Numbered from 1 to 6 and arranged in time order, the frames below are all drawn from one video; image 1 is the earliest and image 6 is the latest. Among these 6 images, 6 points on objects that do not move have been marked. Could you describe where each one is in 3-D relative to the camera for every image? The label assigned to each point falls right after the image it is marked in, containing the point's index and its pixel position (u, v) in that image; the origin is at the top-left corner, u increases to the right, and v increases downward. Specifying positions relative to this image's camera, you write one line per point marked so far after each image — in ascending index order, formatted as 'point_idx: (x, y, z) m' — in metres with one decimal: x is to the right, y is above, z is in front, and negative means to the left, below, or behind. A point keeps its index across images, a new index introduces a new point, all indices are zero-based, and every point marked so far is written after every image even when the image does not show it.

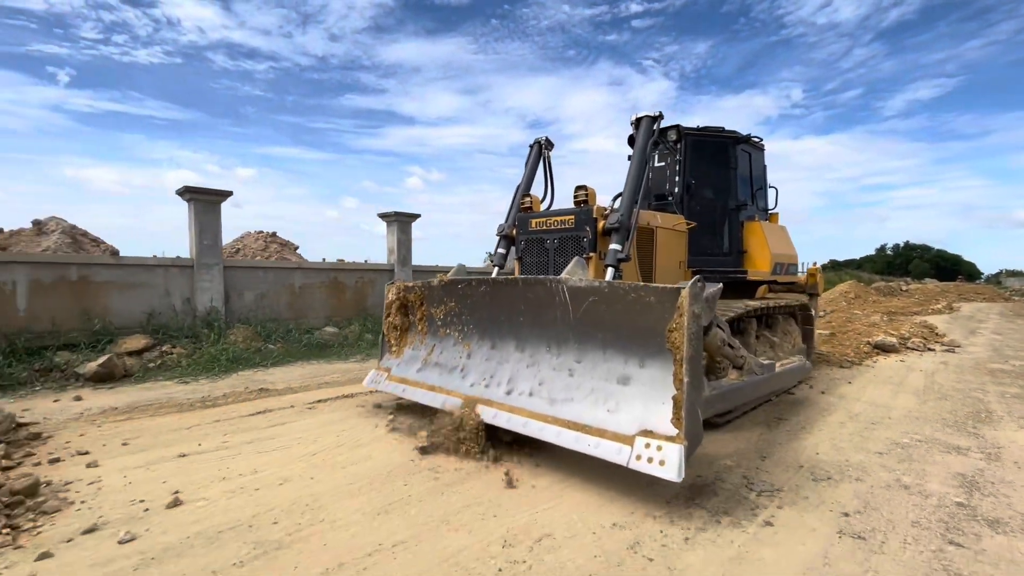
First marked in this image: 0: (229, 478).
0: (-2.0, -1.4, +3.5) m
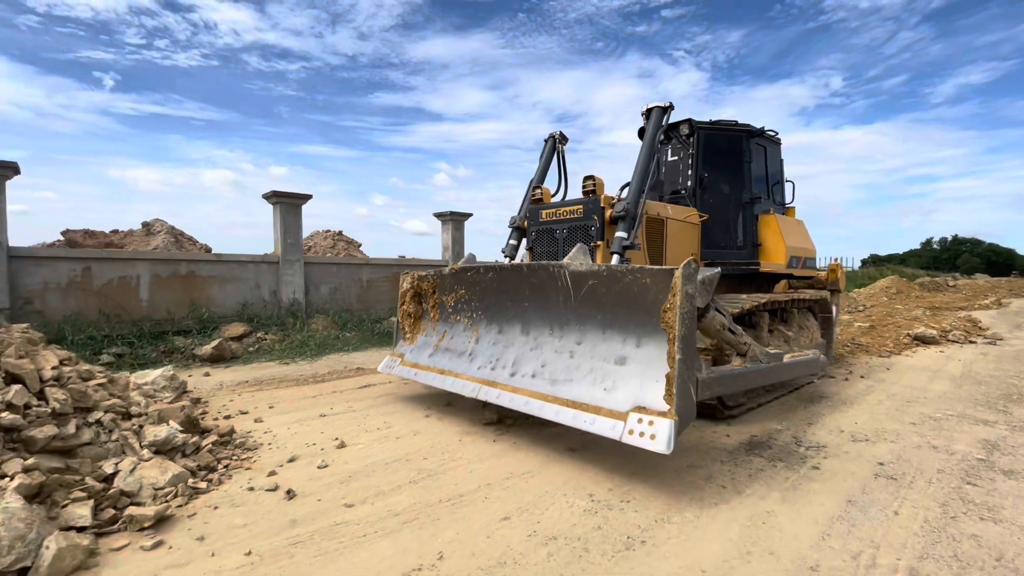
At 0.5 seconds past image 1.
0: (-1.3, -1.3, +4.3) m
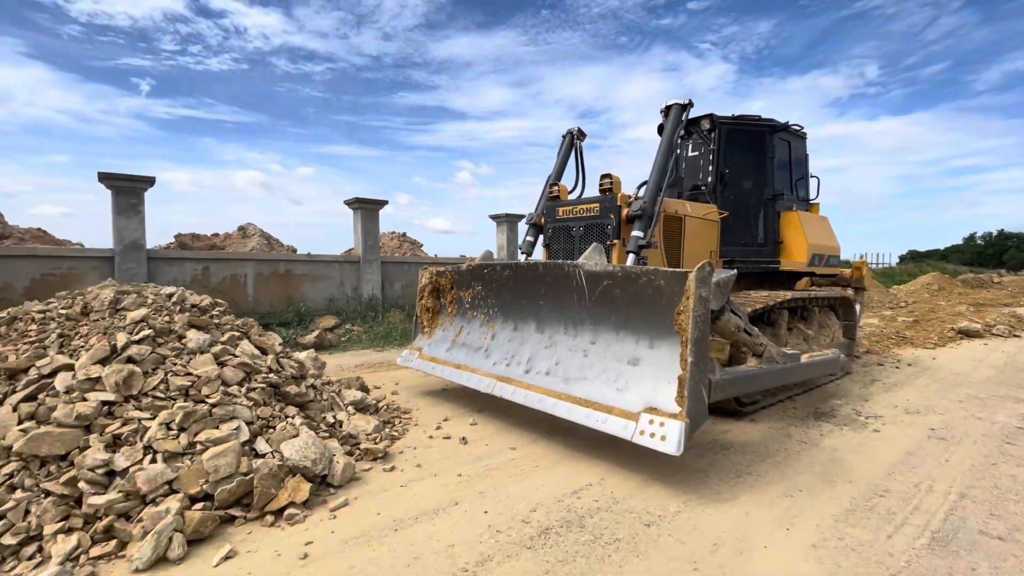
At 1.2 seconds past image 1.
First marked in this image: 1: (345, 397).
0: (-0.2, -1.2, +5.3) m
1: (-1.5, -1.0, +4.3) m
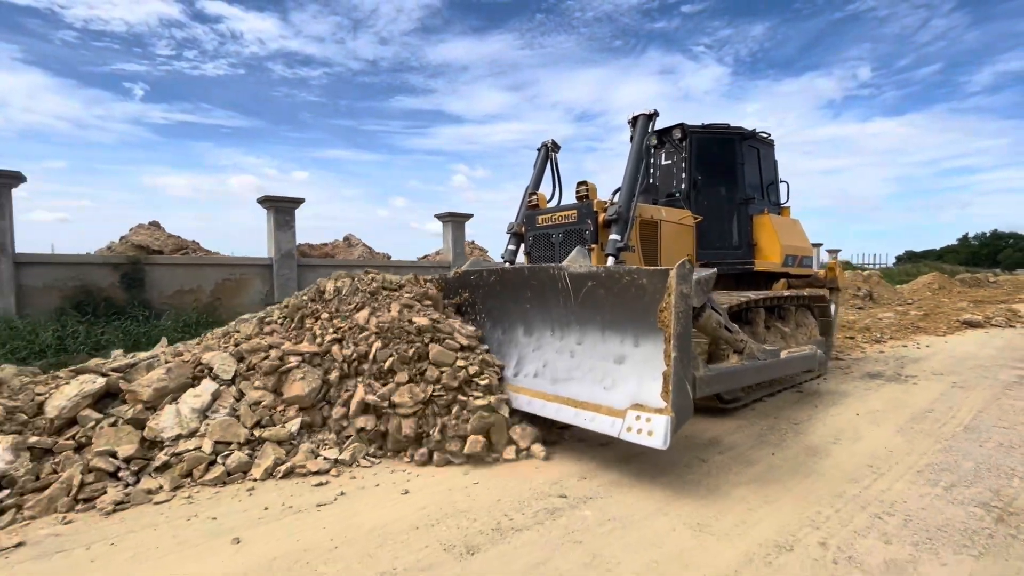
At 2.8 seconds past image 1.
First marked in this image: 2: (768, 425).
0: (+1.7, -1.2, +7.1) m
1: (+0.4, -0.9, +6.1) m
2: (+2.4, -1.3, +4.6) m
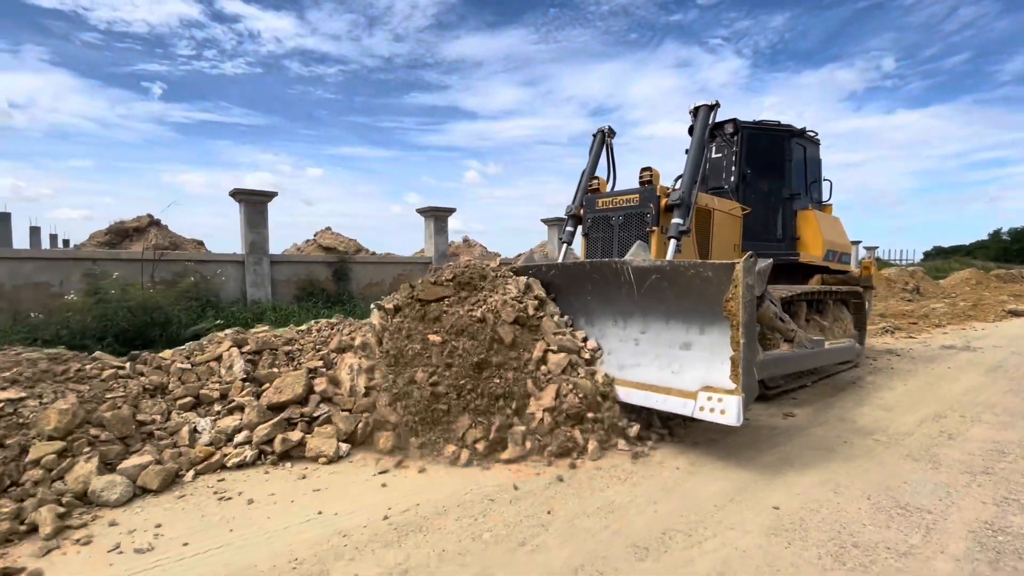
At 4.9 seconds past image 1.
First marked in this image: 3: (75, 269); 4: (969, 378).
0: (+4.5, -1.1, +9.2) m
1: (+3.2, -0.8, +8.2) m
2: (+5.2, -1.2, +6.7) m
3: (-7.4, +0.3, +8.1) m
4: (+6.0, -1.2, +6.3) m
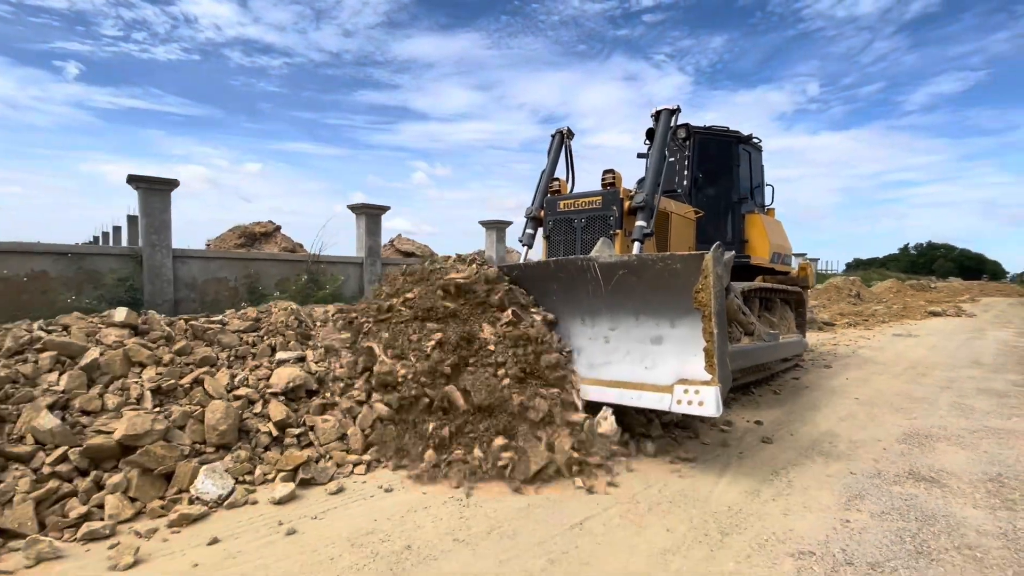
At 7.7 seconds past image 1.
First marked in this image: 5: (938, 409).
0: (+6.2, -1.2, +12.1) m
1: (+5.0, -0.9, +11.0) m
2: (+7.1, -1.3, +9.7) m
3: (-5.5, +0.4, +9.8) m
4: (+8.0, -1.2, +9.4) m
5: (+4.5, -1.3, +5.1) m
